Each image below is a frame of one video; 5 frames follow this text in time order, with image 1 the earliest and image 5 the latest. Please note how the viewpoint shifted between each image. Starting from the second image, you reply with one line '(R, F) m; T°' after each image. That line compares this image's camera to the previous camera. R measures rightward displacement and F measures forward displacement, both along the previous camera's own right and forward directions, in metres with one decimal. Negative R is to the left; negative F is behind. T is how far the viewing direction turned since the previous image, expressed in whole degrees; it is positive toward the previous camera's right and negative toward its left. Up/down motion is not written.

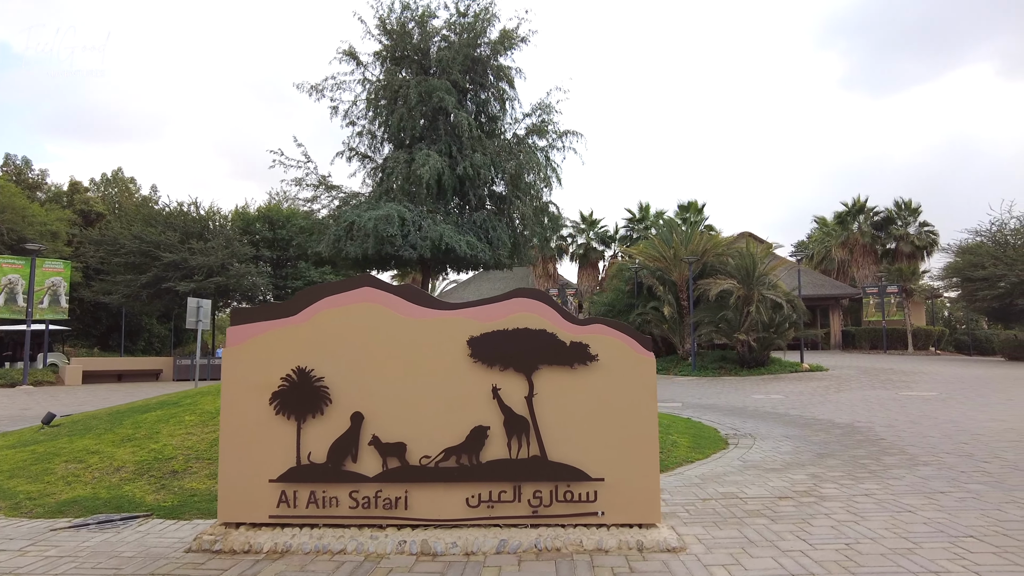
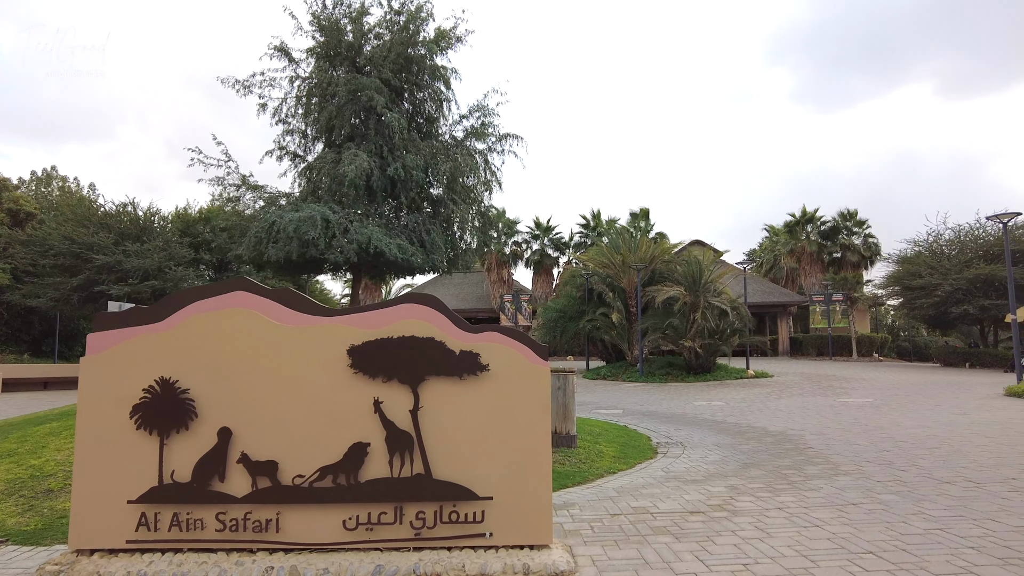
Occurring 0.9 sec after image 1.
(+0.5, +0.3) m; +3°
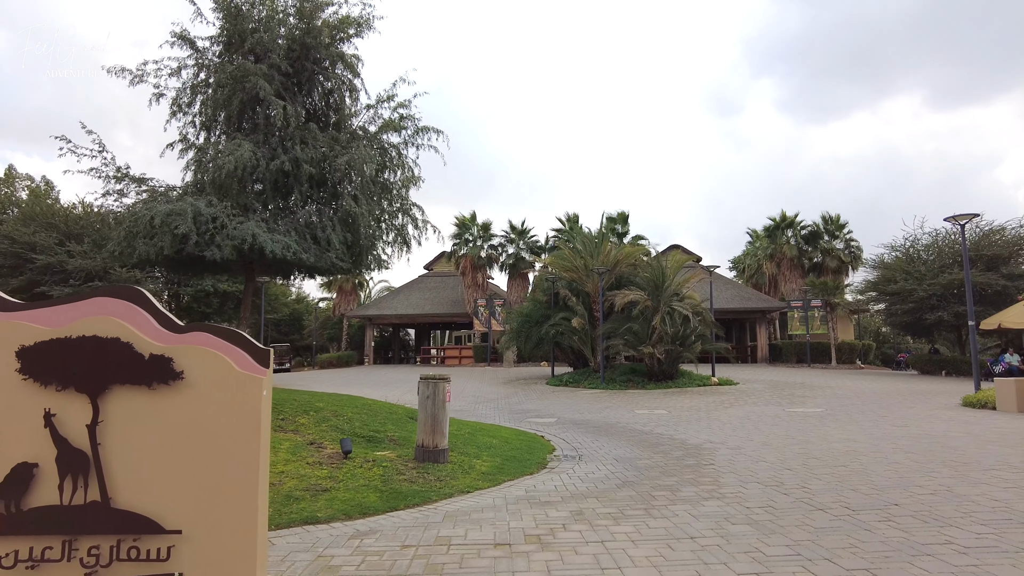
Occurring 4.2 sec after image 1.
(+1.7, +0.8) m; 0°
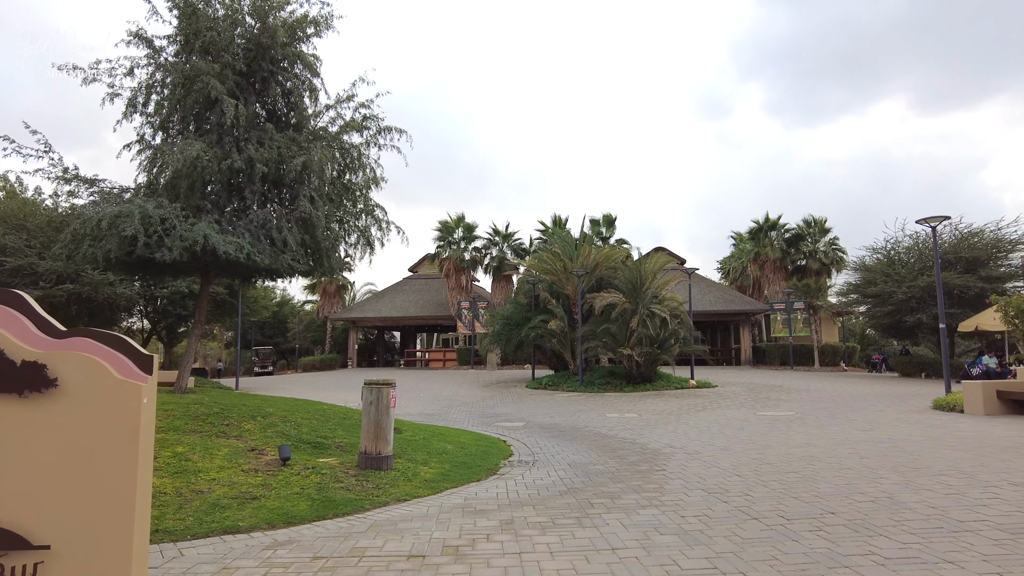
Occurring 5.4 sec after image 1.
(+0.6, +0.1) m; +1°
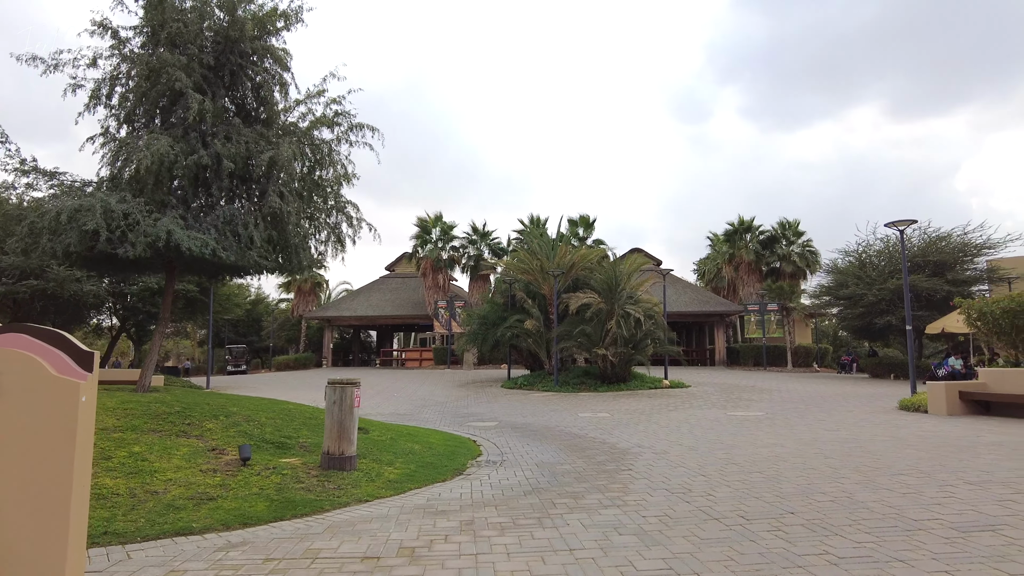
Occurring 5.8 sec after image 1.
(+0.2, 0.0) m; +2°
